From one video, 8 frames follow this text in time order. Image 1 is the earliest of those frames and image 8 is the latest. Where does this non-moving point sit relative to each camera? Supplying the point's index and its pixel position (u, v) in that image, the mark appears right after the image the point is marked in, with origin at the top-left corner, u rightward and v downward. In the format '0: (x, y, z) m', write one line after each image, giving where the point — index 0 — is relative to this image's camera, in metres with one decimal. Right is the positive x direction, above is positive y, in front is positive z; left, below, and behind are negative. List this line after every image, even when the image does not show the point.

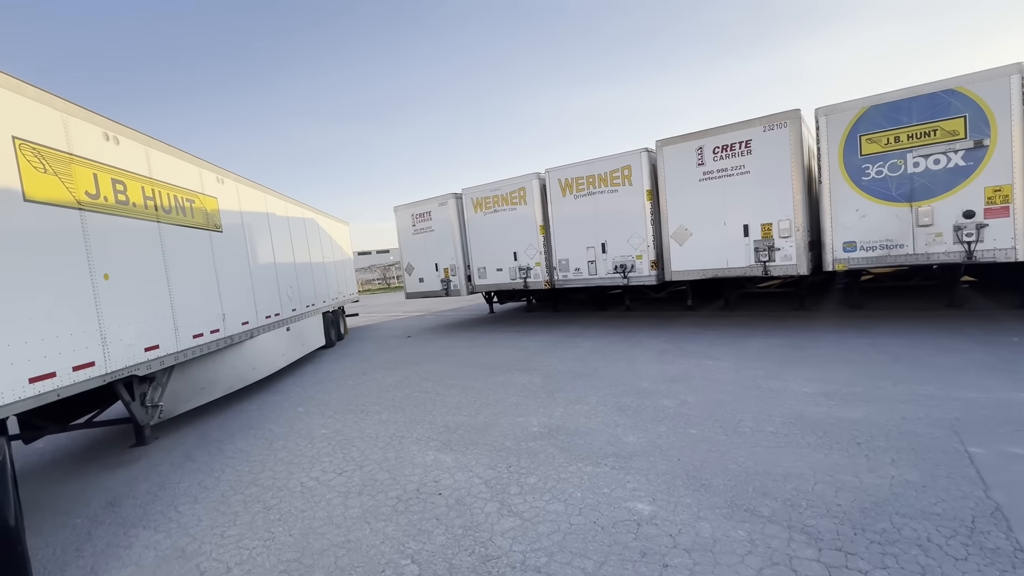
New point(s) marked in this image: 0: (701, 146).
0: (+3.0, +2.3, +7.4) m
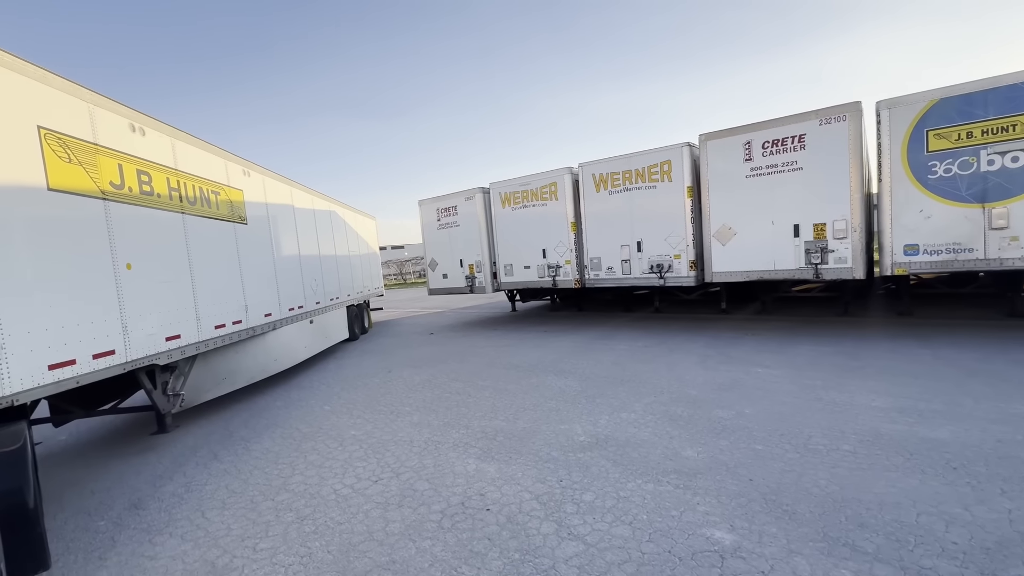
0: (+3.6, +2.2, +7.0) m
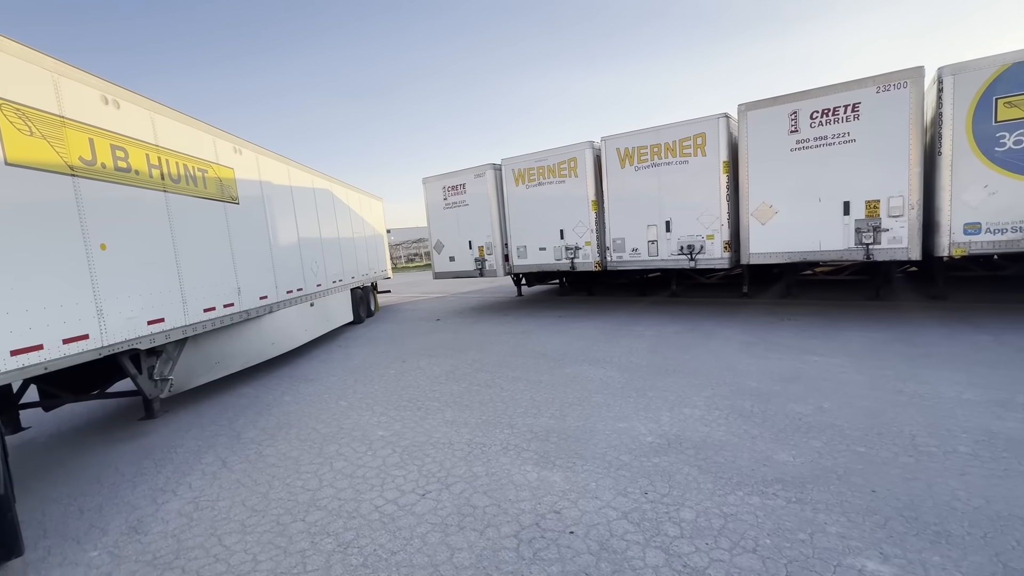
0: (+4.0, +2.5, +6.5) m
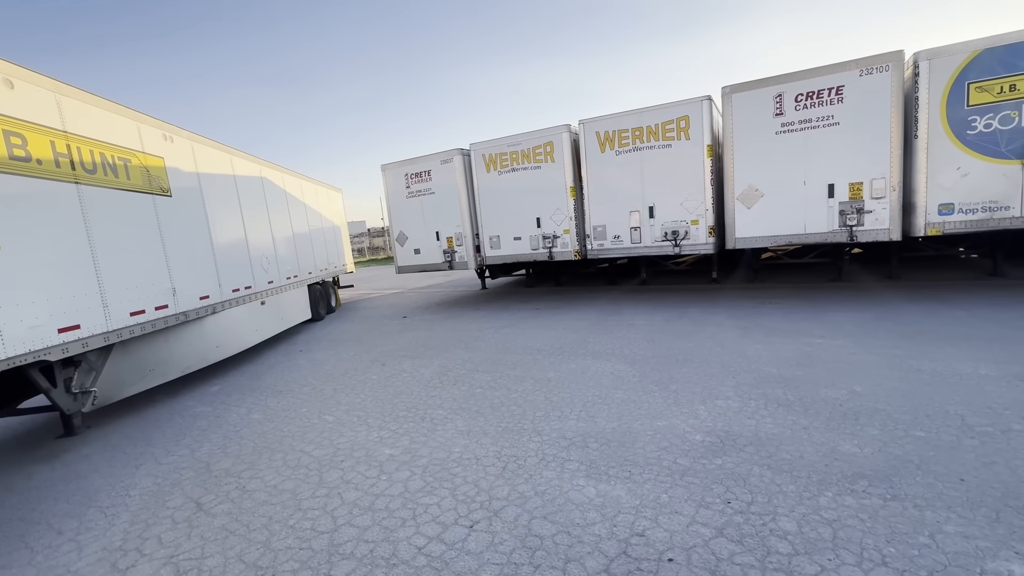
0: (+3.7, +2.7, +6.5) m
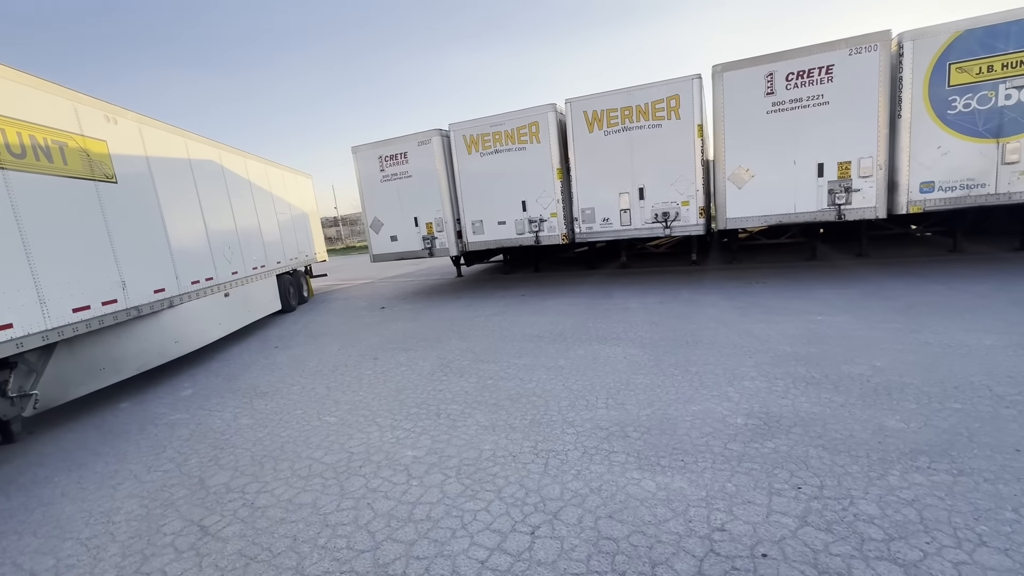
0: (+3.6, +3.0, +6.4) m
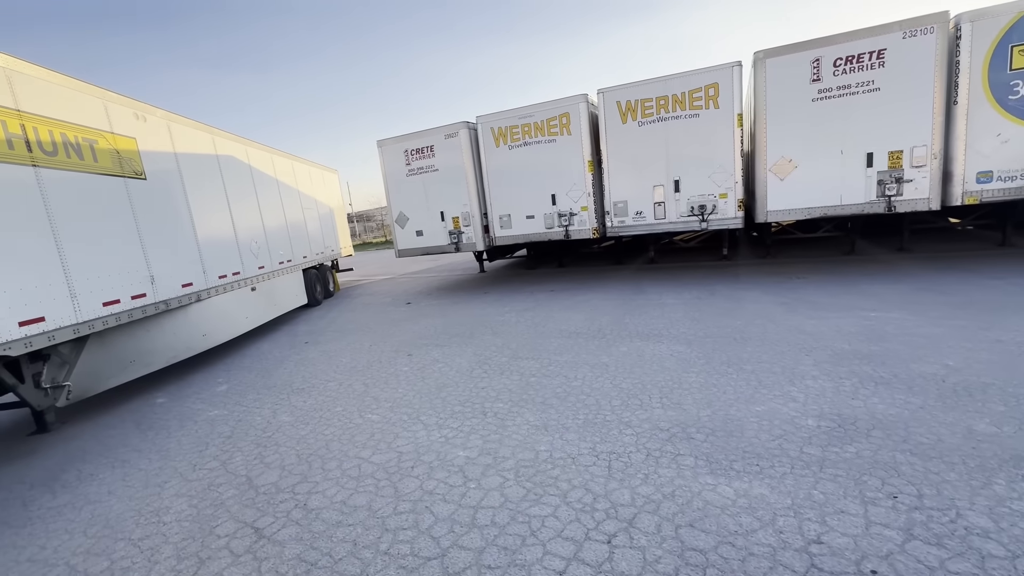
0: (+4.1, +3.1, +6.2) m
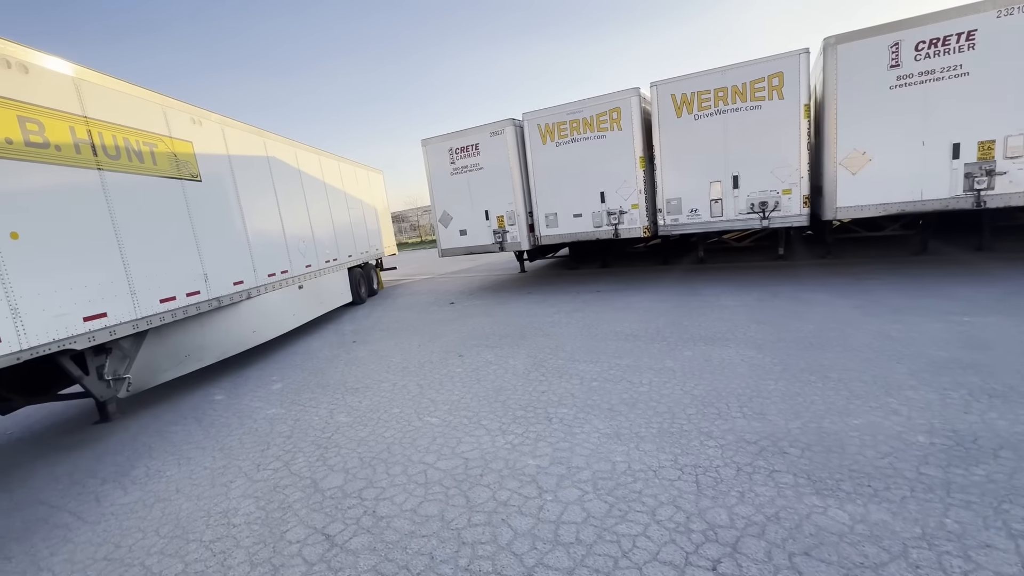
0: (+4.8, +3.0, +5.7) m
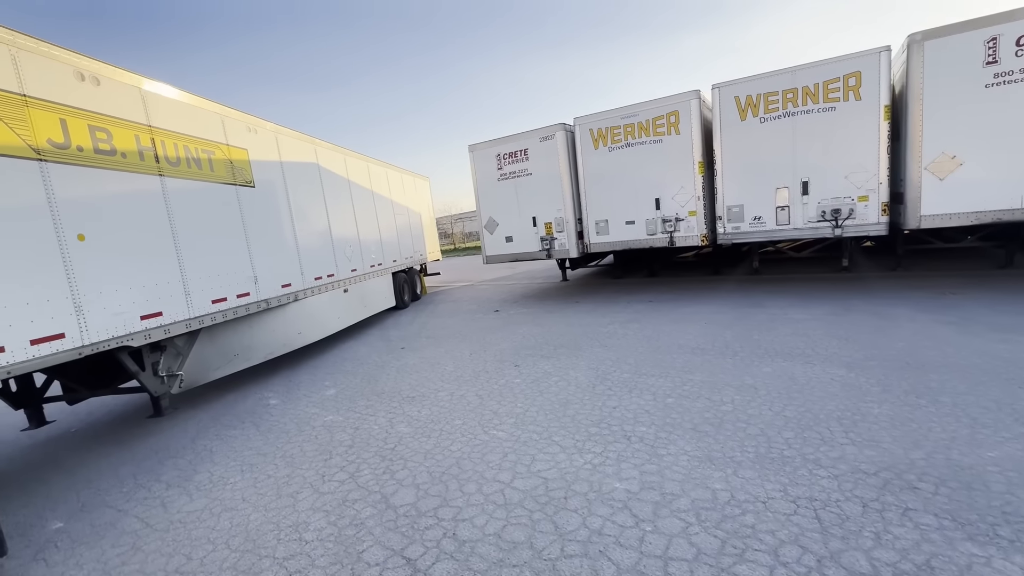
0: (+5.5, +2.9, +5.3) m
